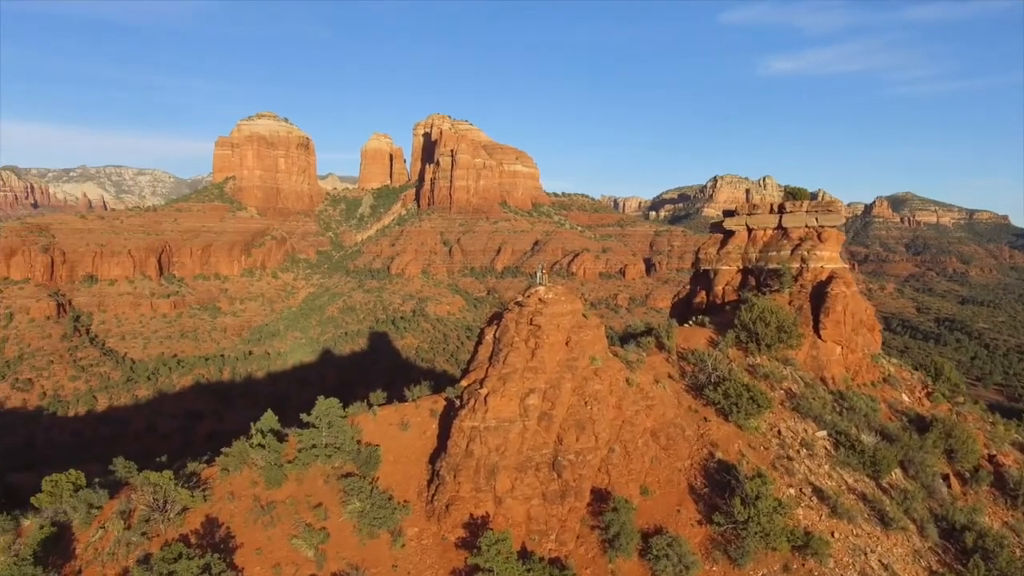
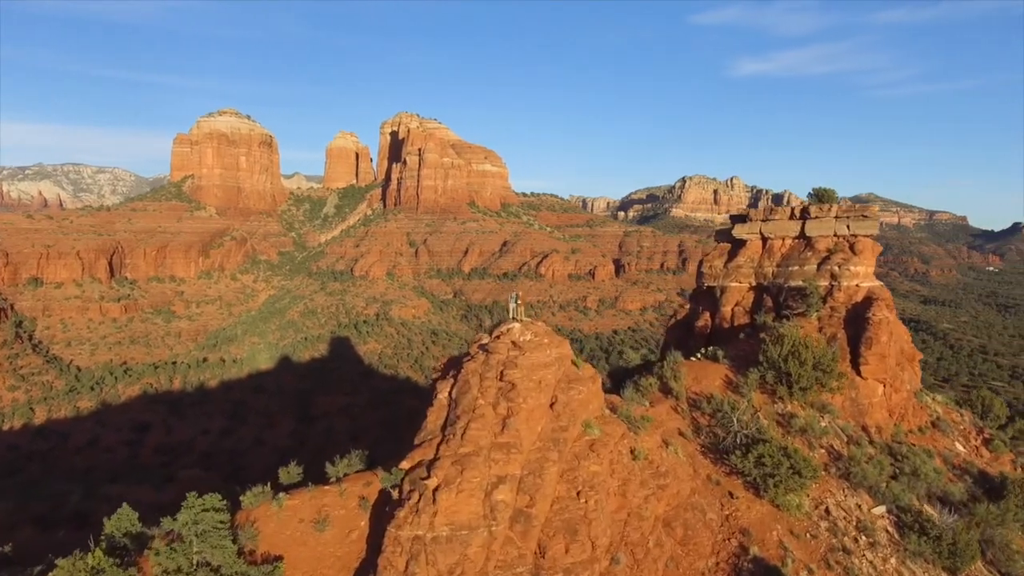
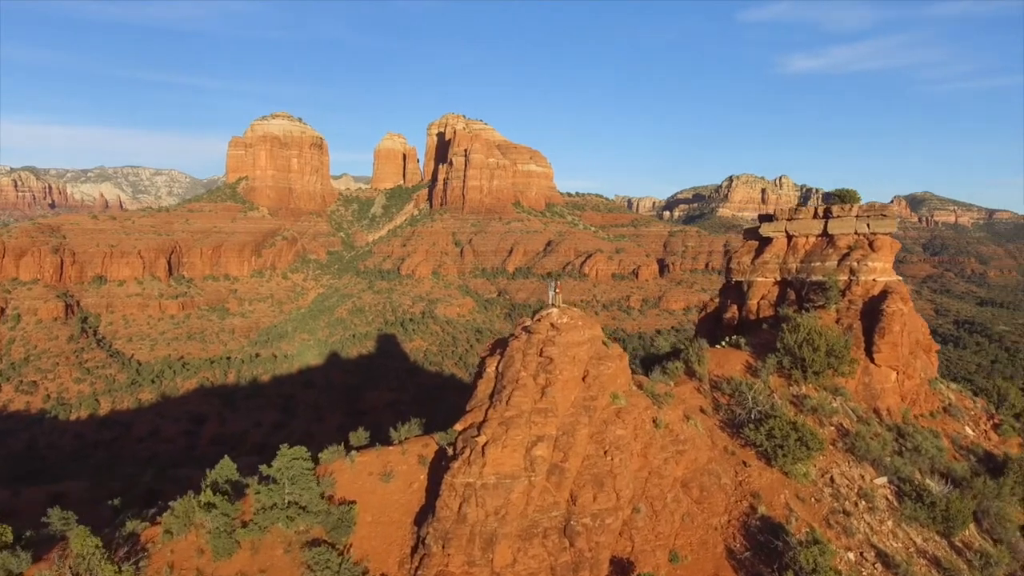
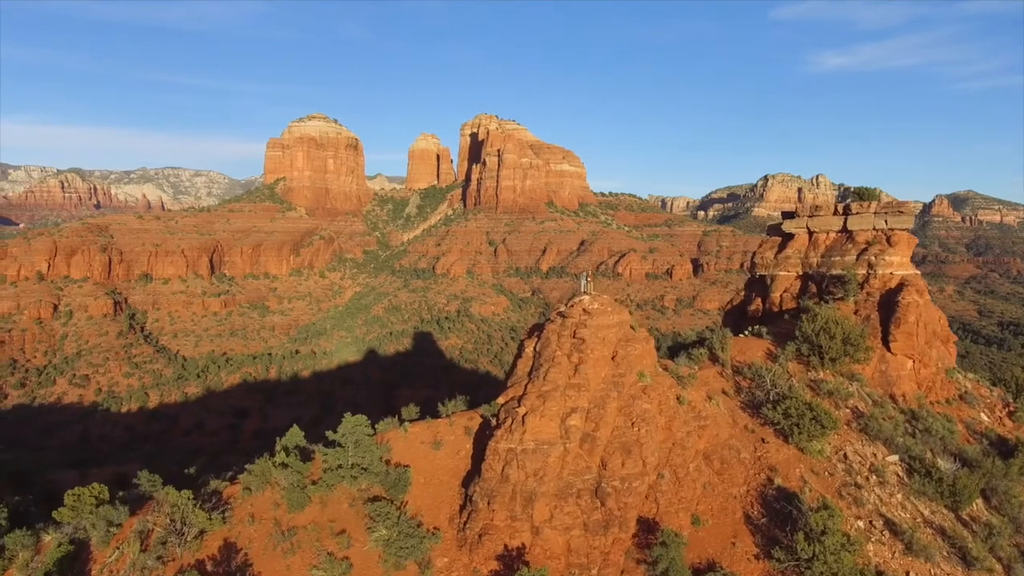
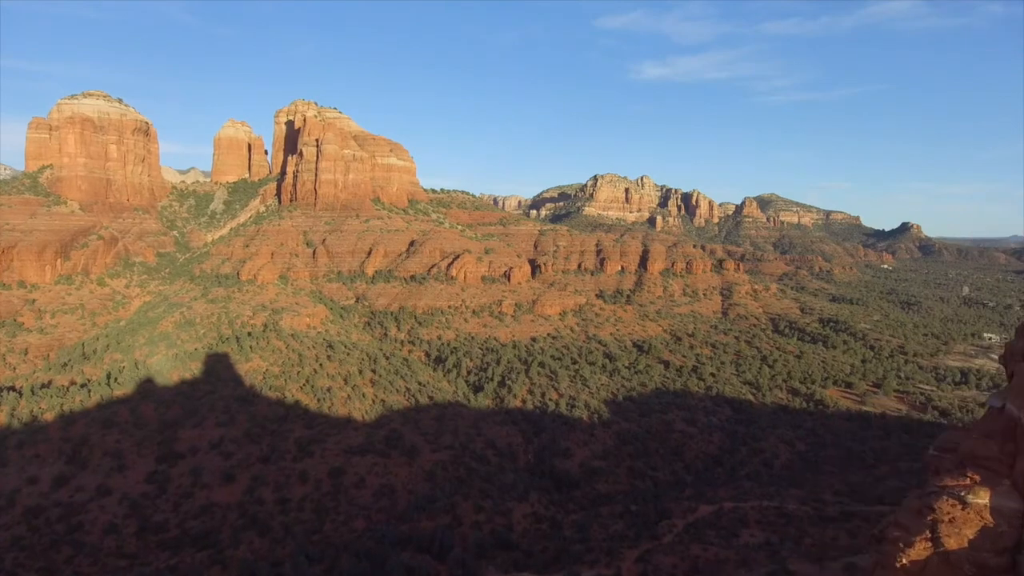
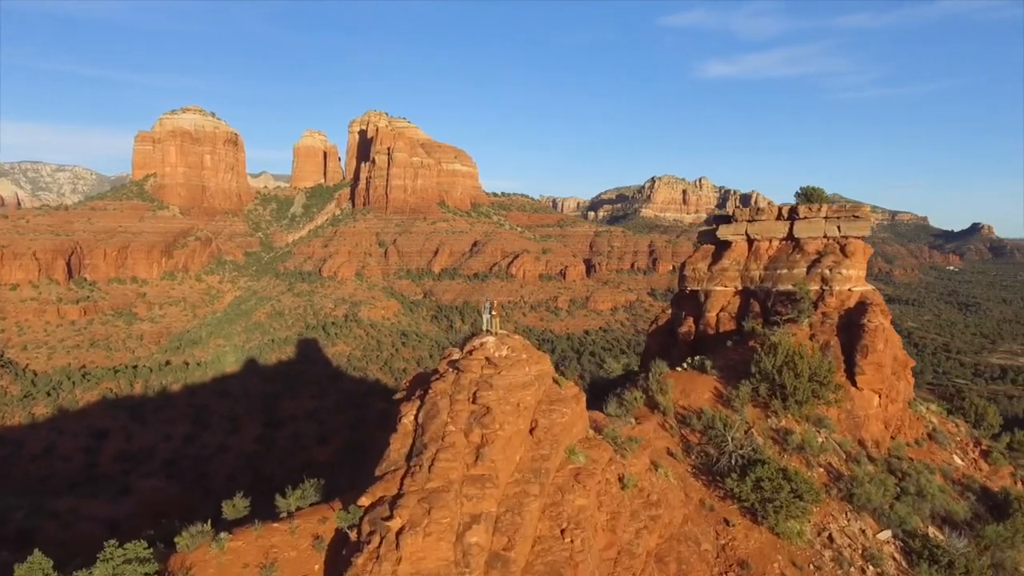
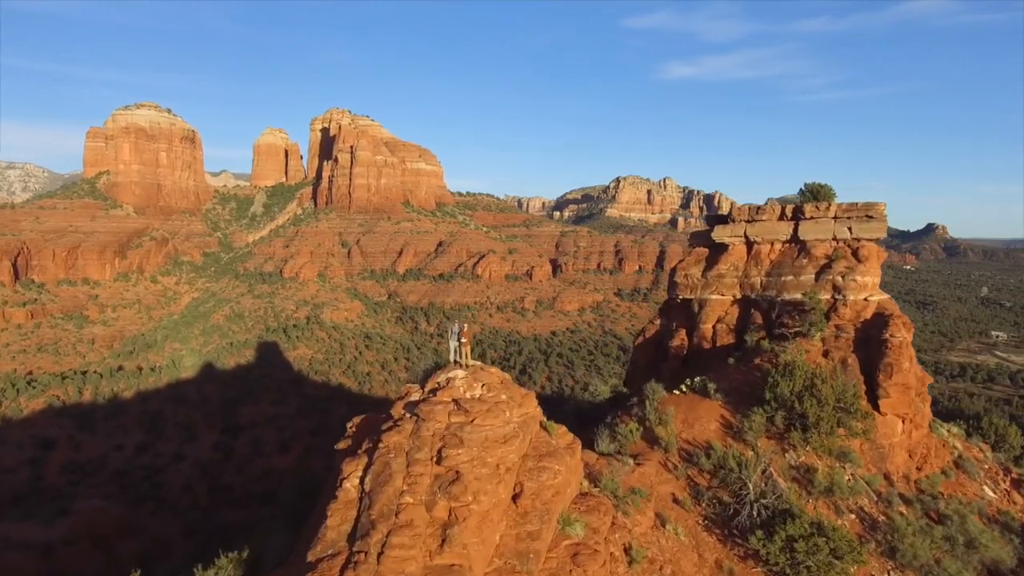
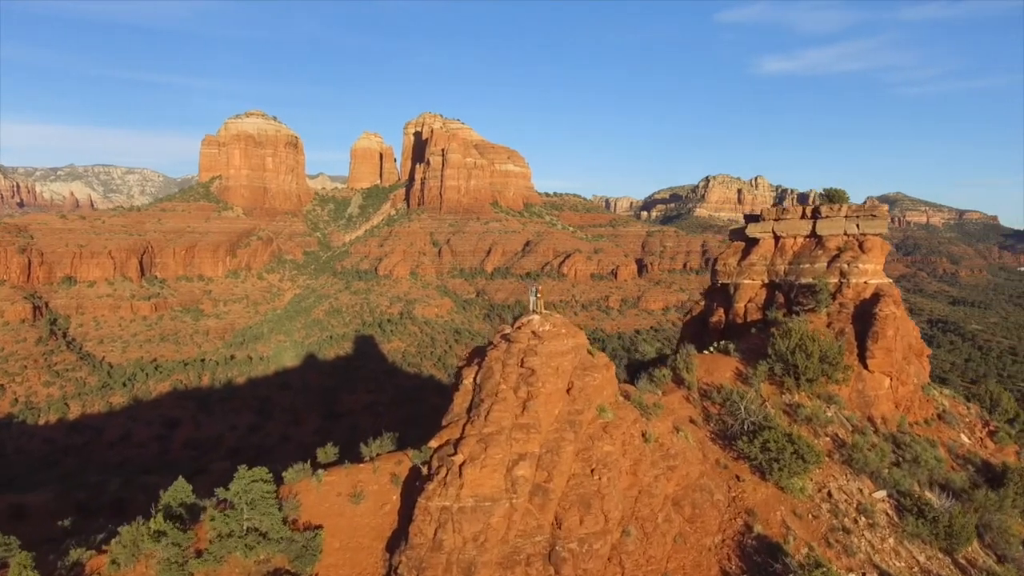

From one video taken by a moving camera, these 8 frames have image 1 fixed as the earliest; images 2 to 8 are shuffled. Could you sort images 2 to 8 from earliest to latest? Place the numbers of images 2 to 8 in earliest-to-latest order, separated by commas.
4, 3, 8, 2, 6, 7, 5
